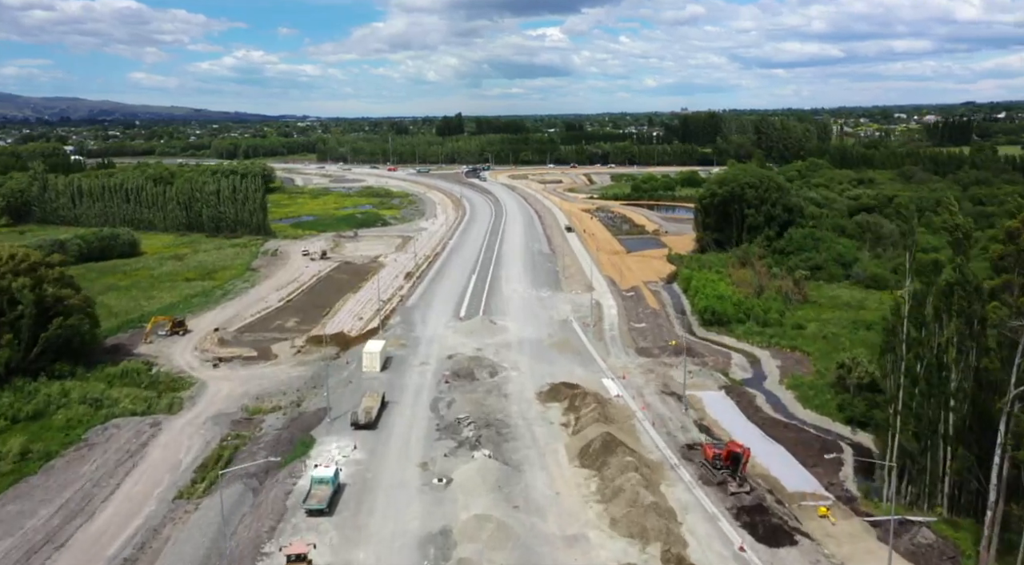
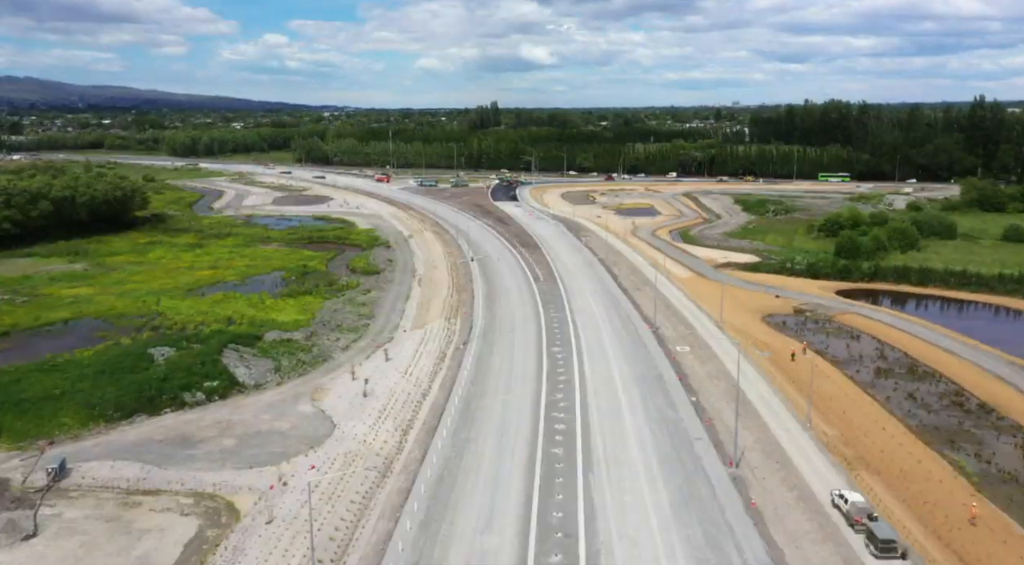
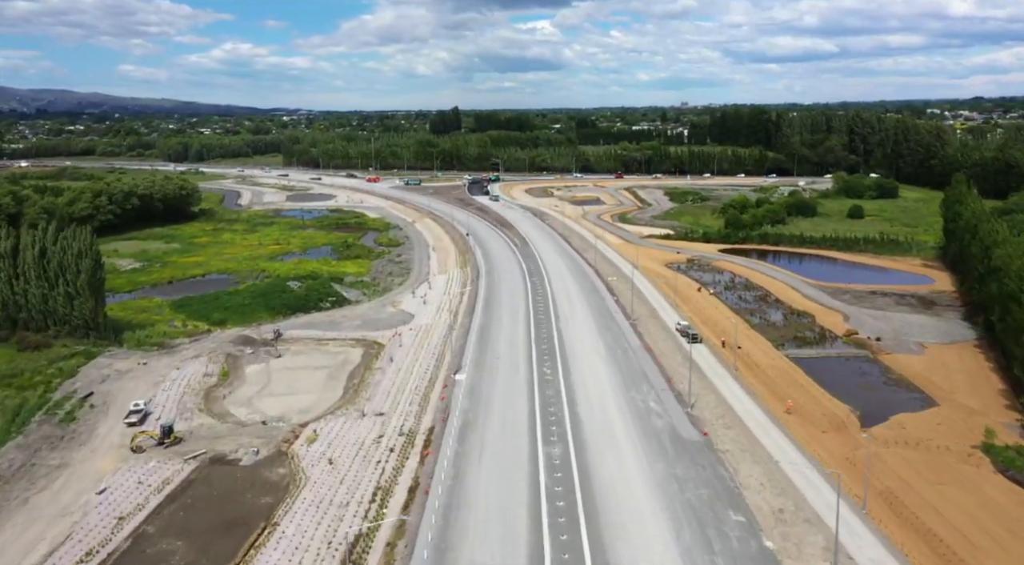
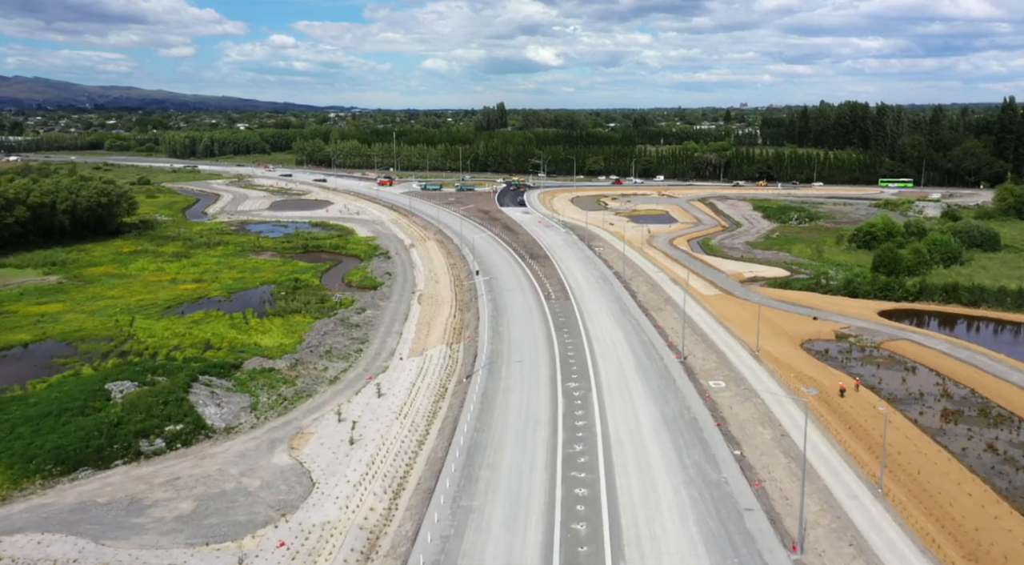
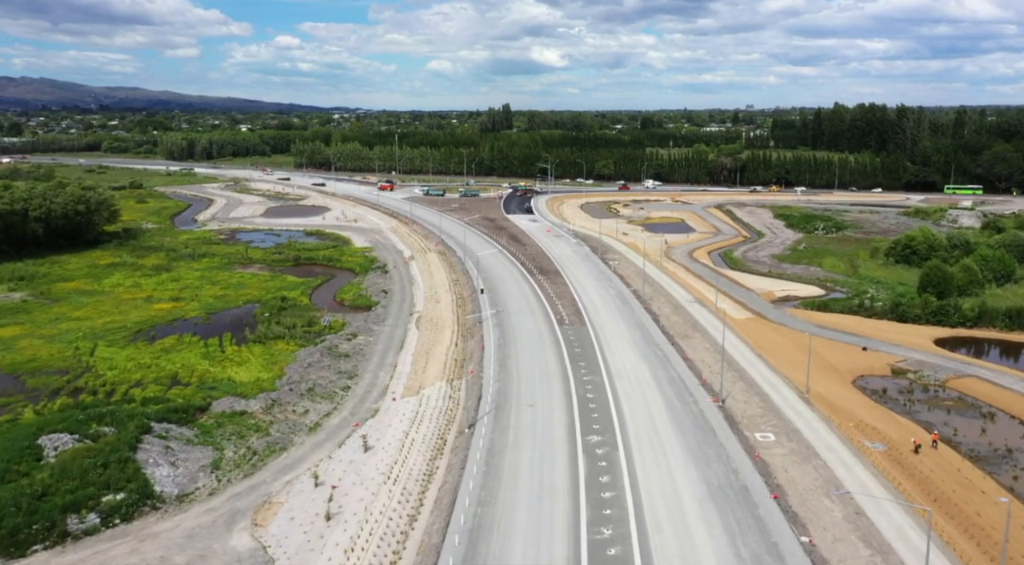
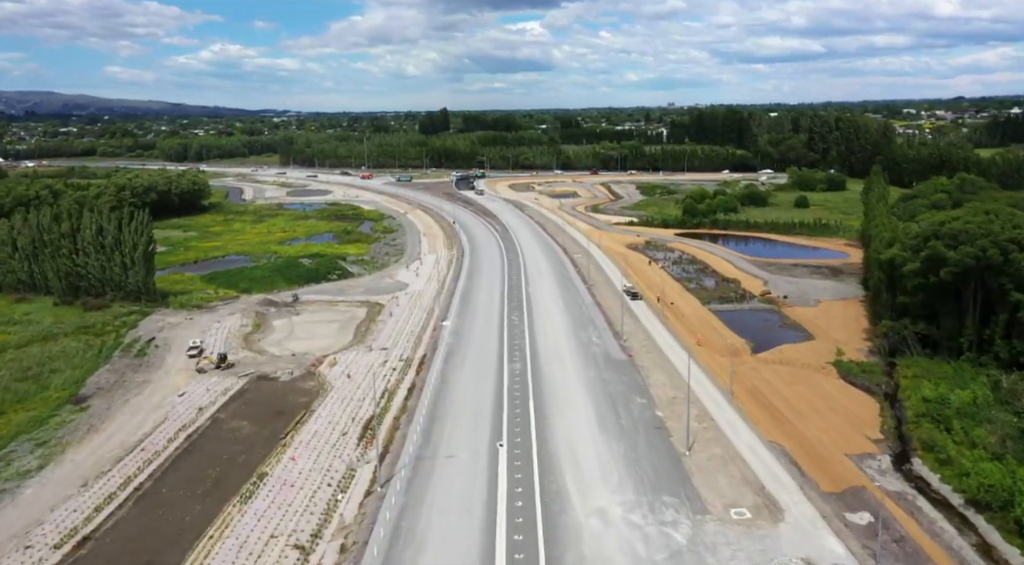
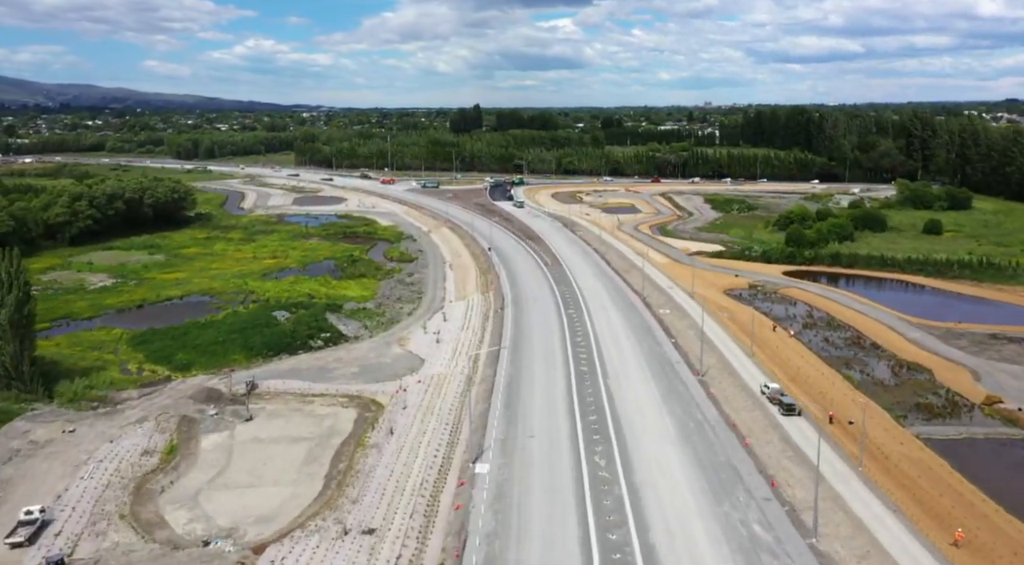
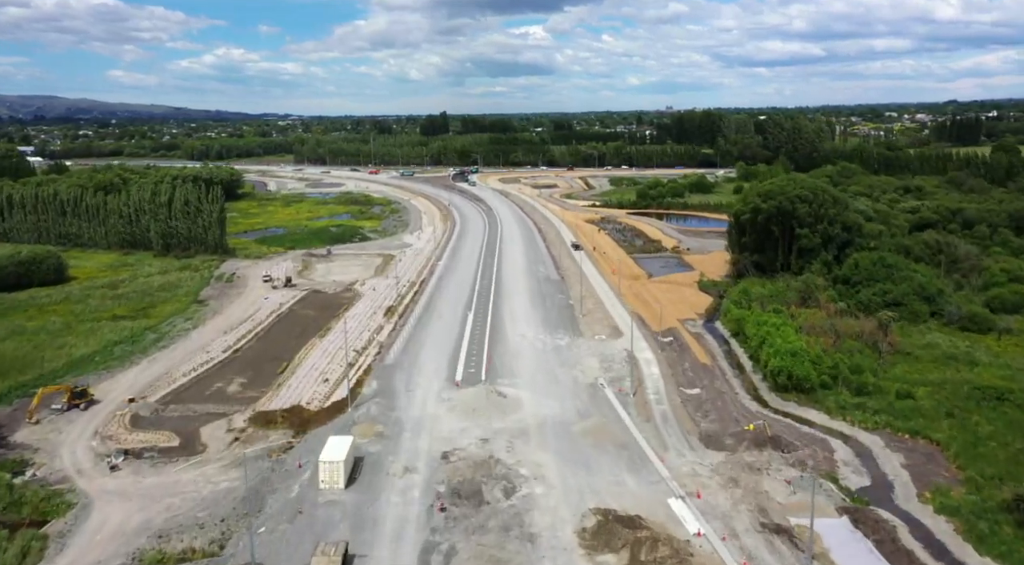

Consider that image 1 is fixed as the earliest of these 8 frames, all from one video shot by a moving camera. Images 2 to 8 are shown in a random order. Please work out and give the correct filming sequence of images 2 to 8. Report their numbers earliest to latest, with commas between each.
8, 6, 3, 7, 2, 4, 5
